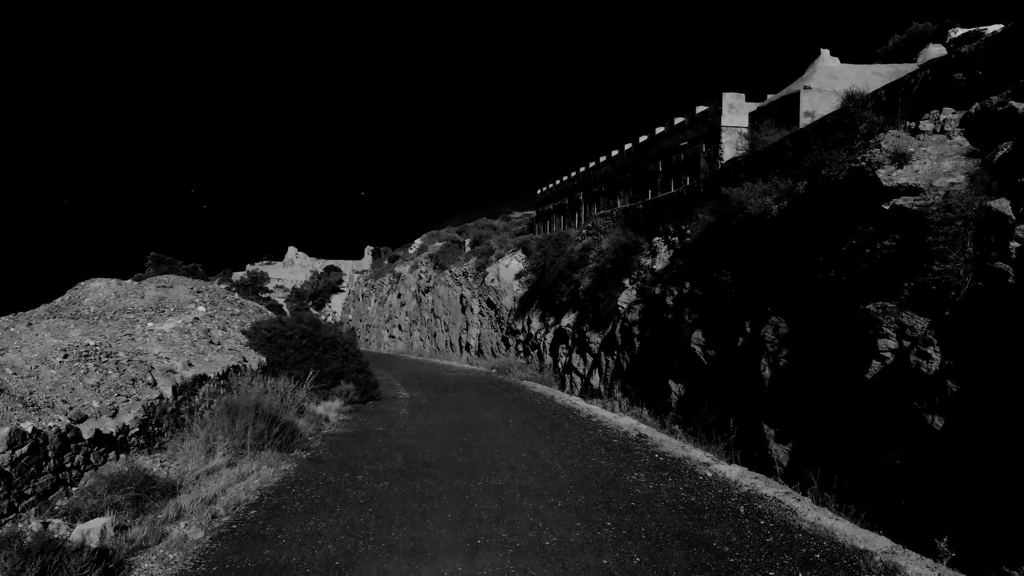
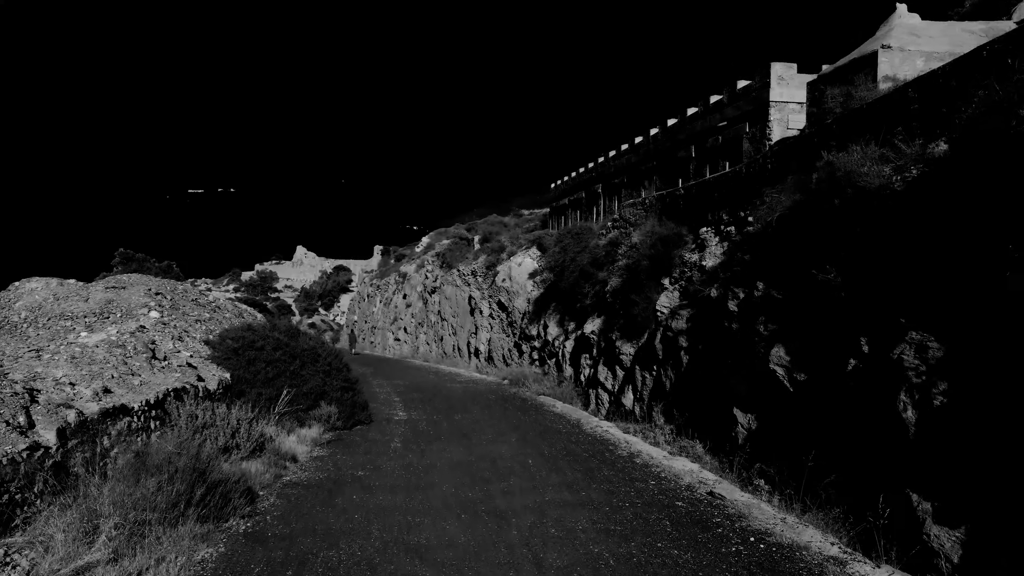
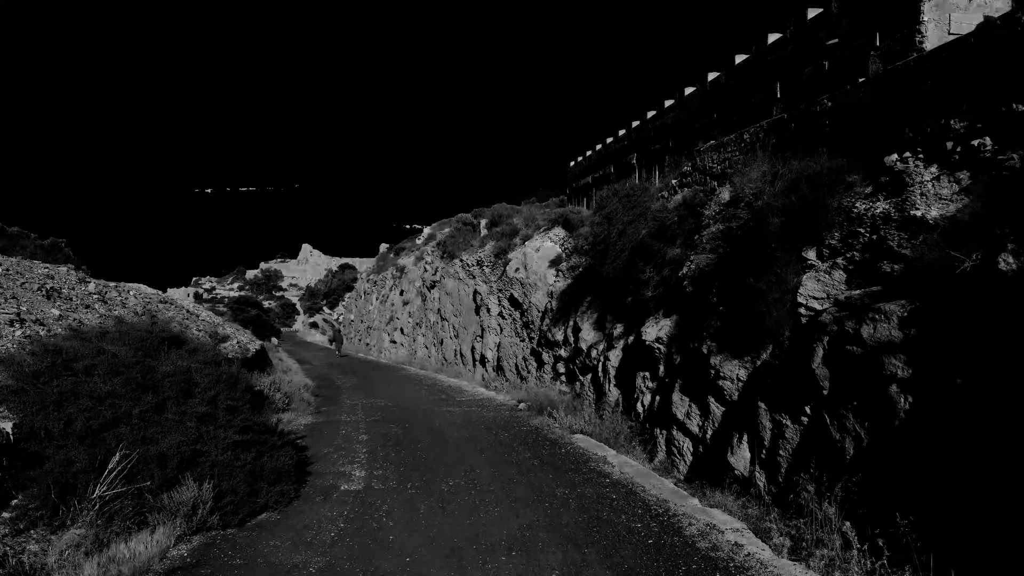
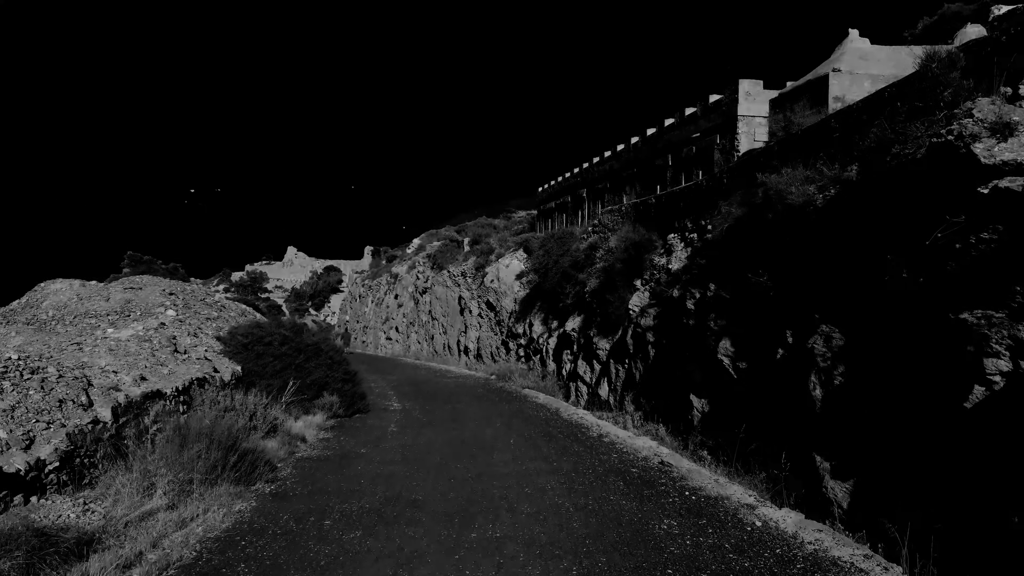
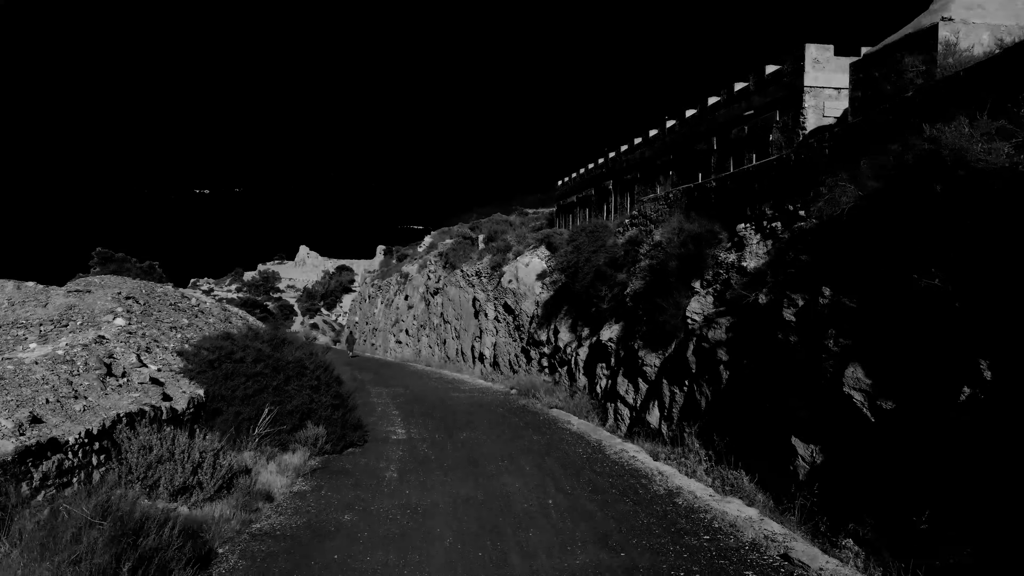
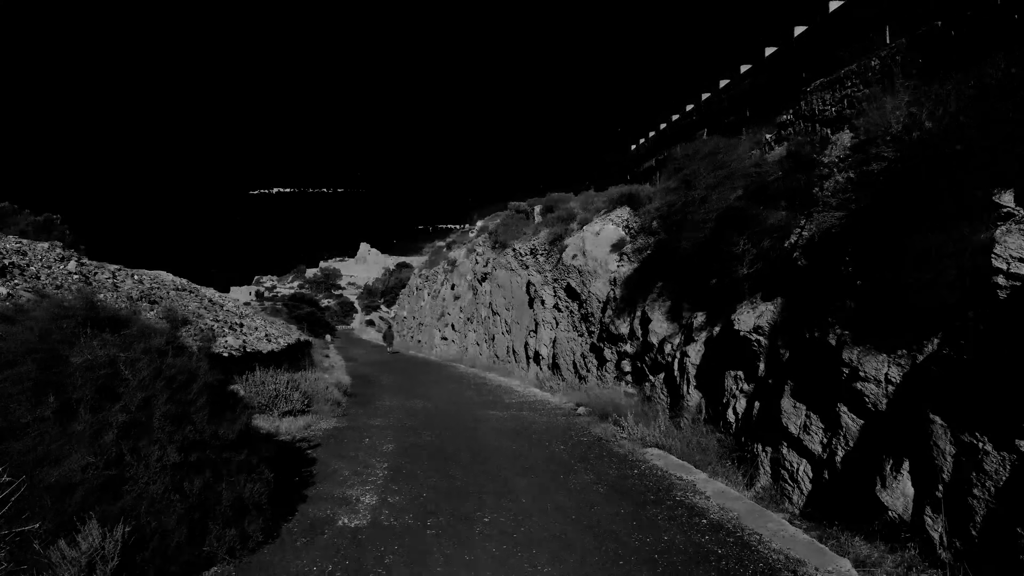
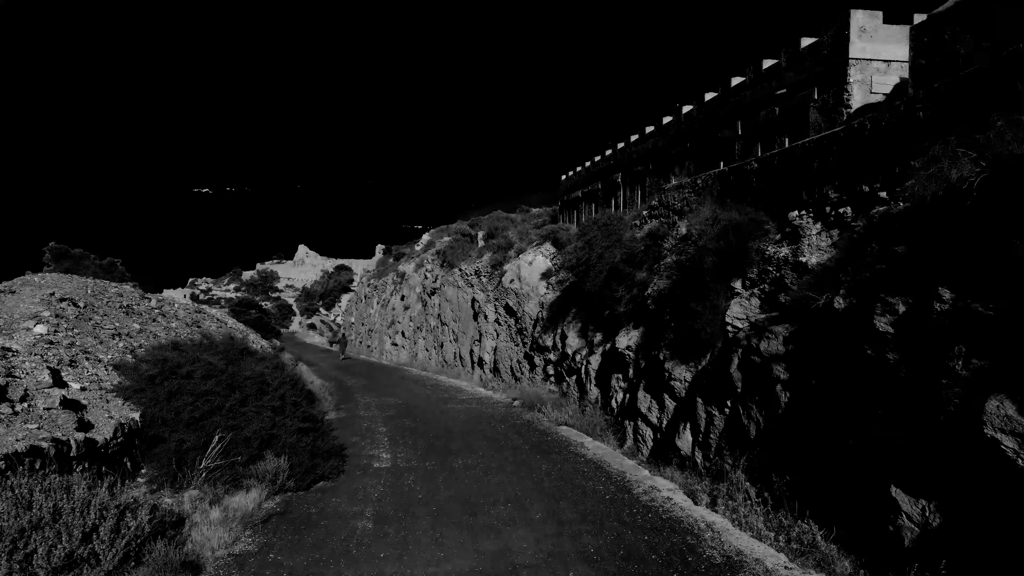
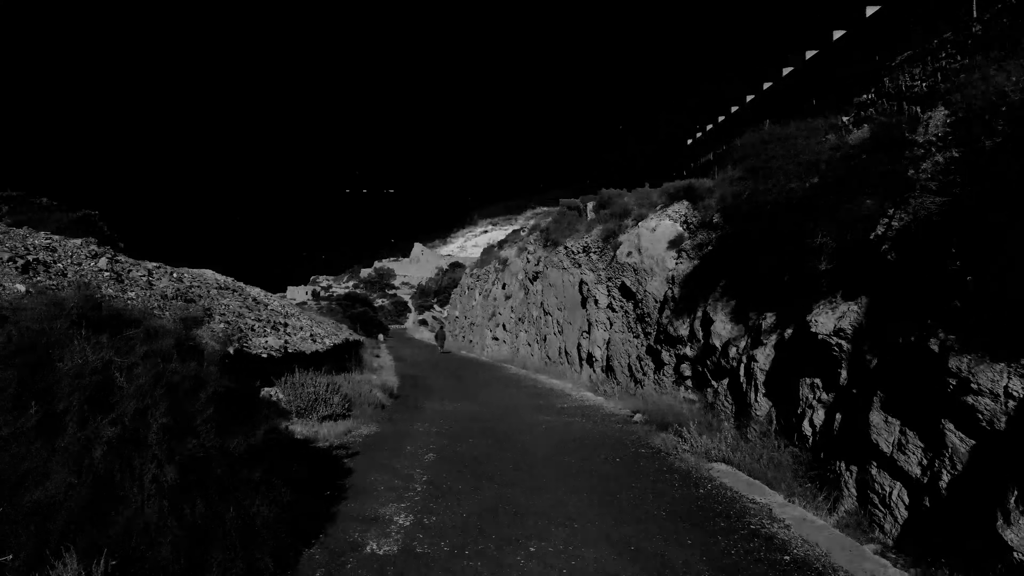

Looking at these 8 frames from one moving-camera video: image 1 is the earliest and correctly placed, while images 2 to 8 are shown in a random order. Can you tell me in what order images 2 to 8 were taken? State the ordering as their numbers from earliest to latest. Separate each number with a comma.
4, 2, 5, 7, 3, 6, 8
